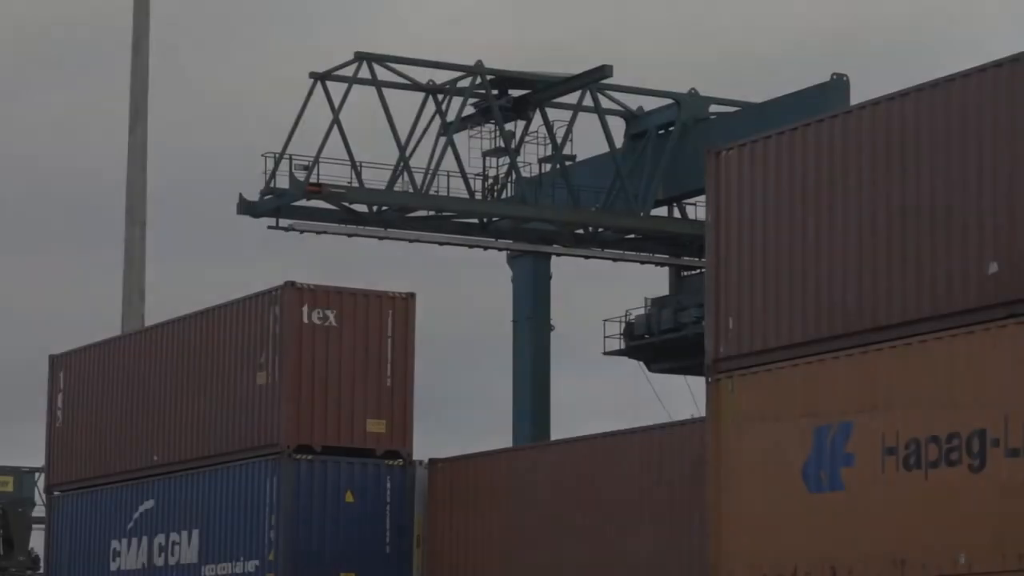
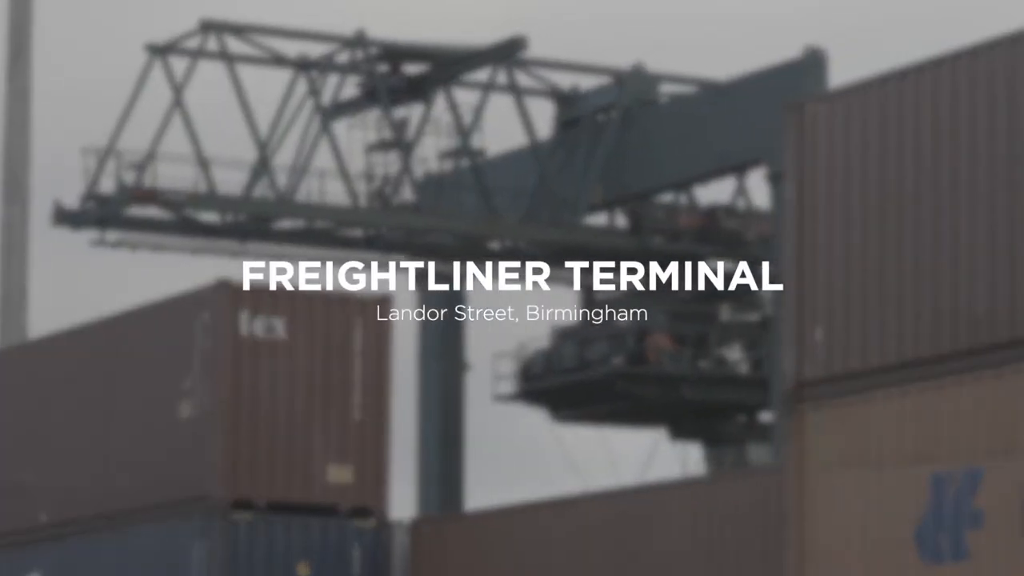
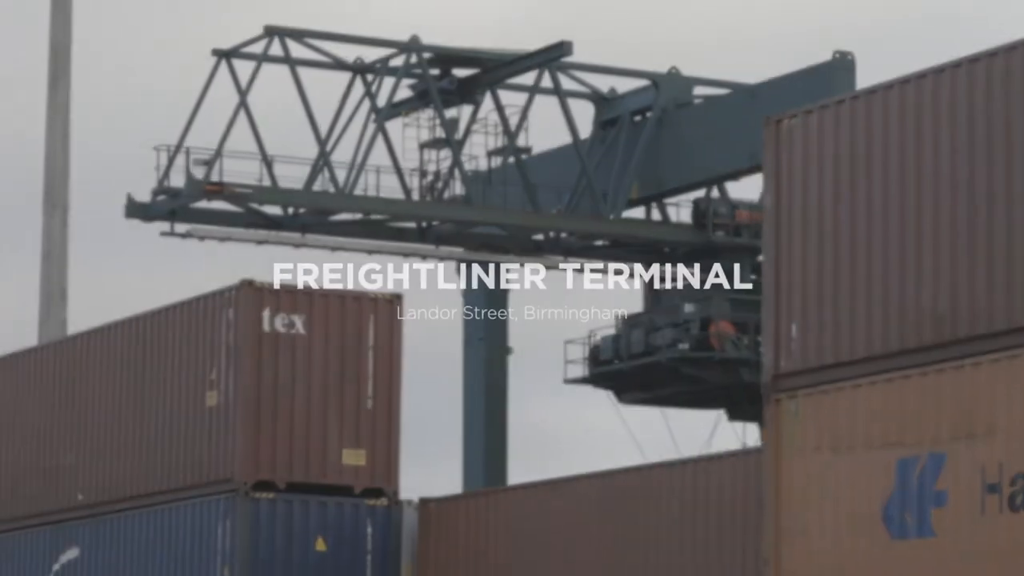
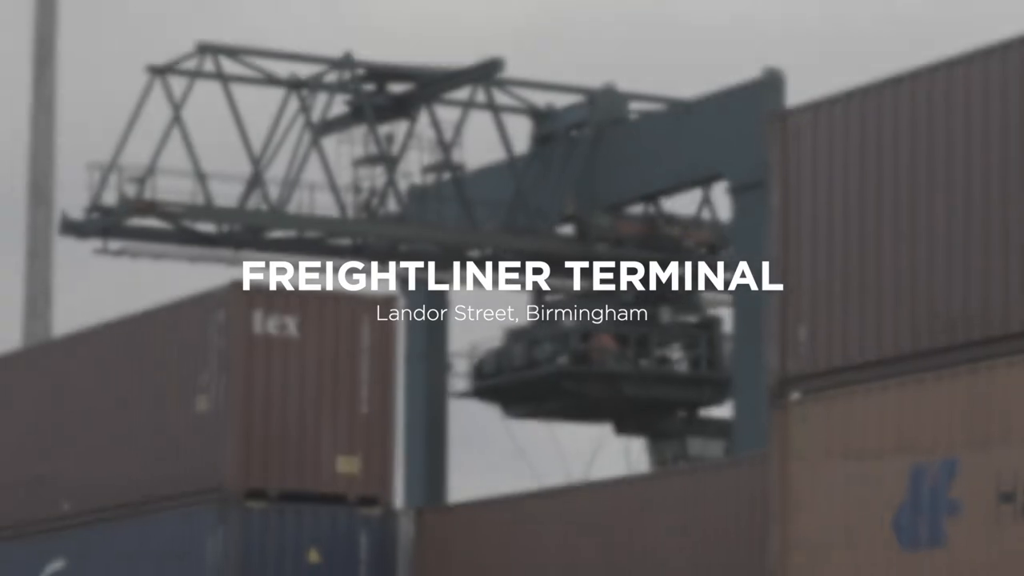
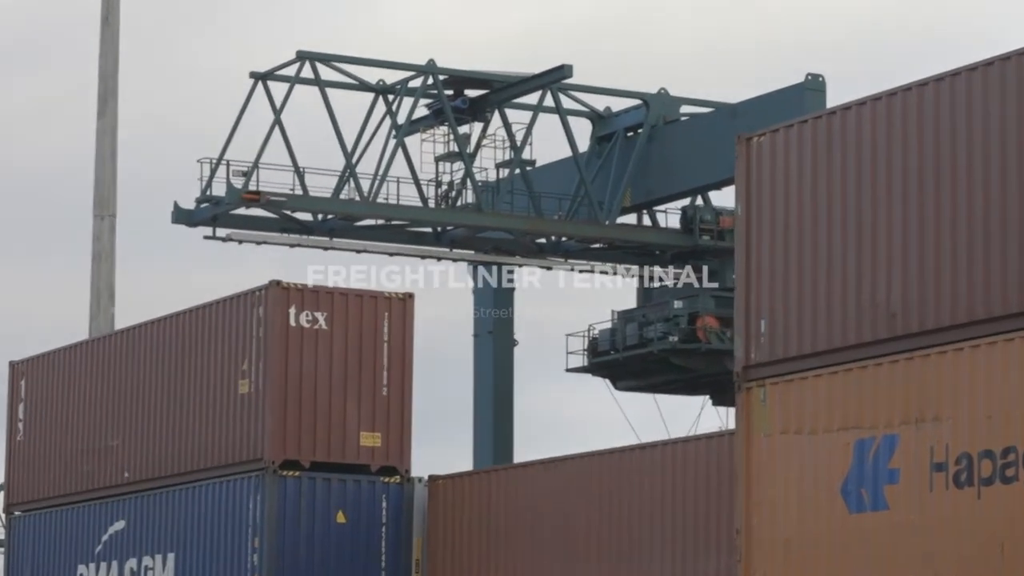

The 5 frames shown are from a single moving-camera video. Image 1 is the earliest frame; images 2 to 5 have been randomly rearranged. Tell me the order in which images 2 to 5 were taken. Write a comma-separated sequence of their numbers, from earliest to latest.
5, 3, 2, 4
